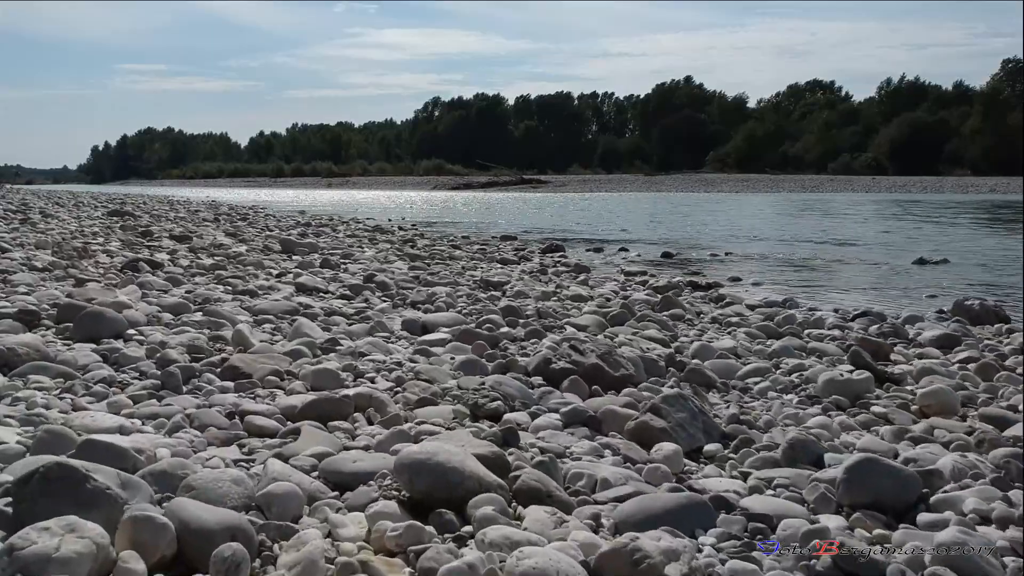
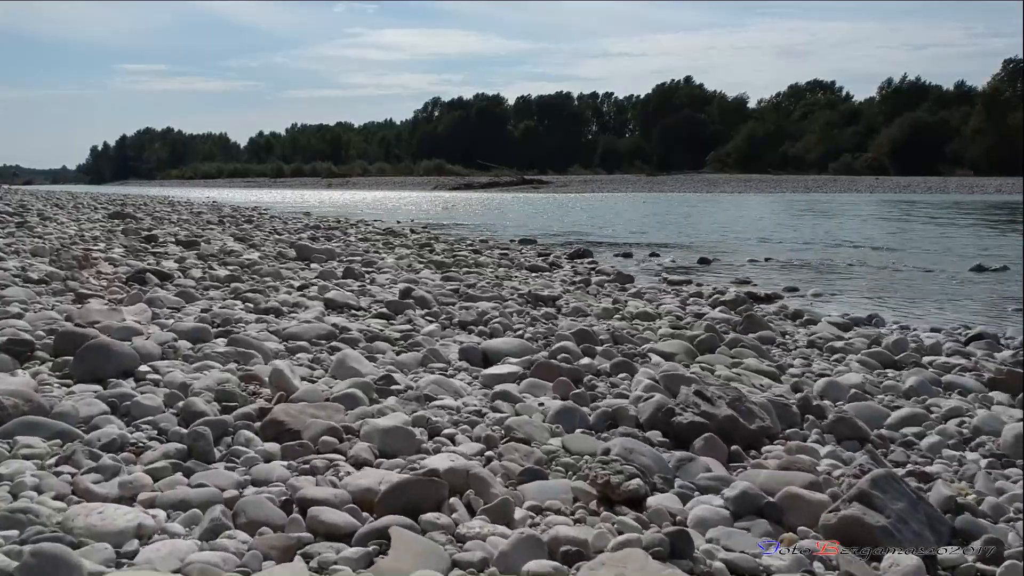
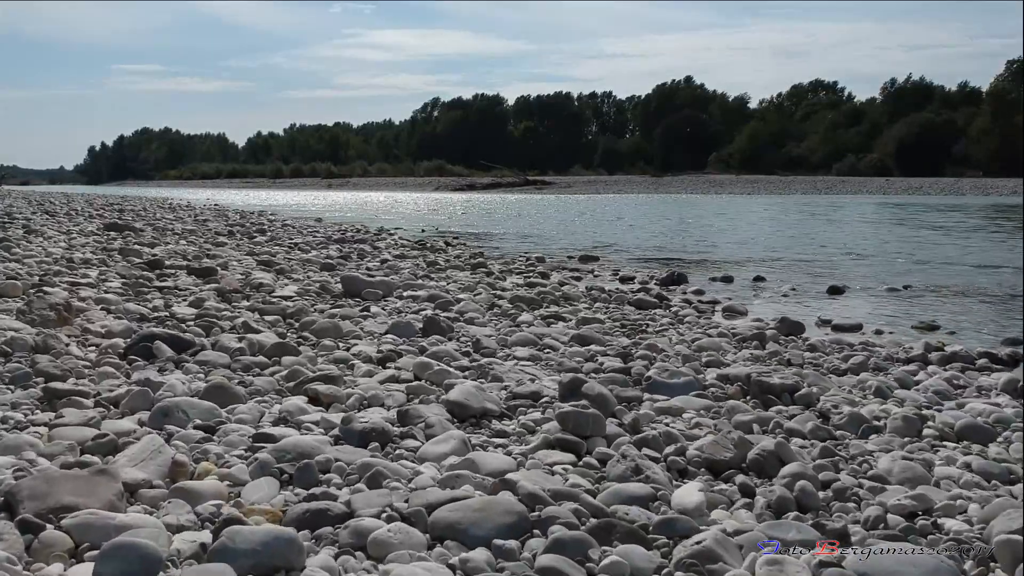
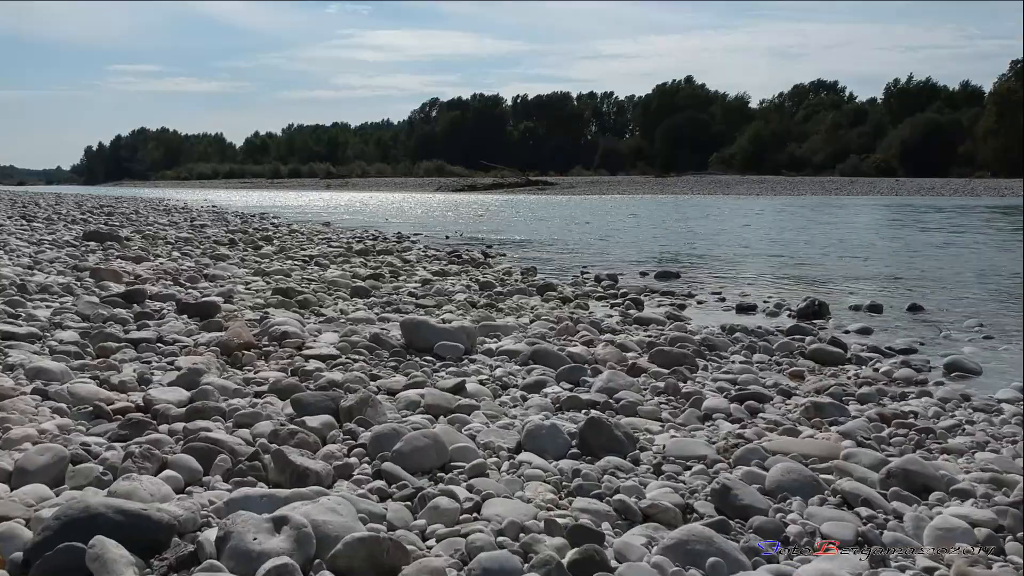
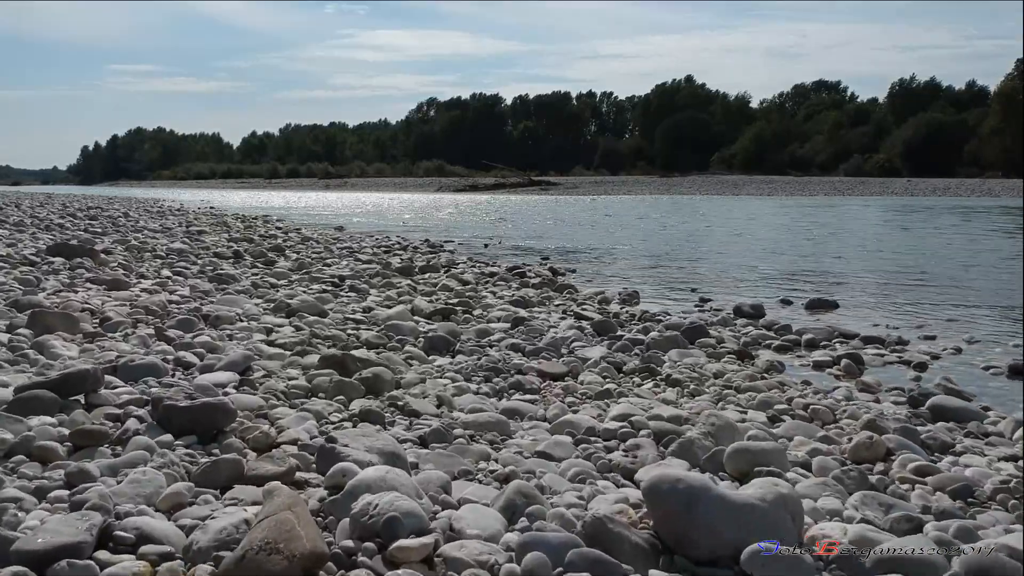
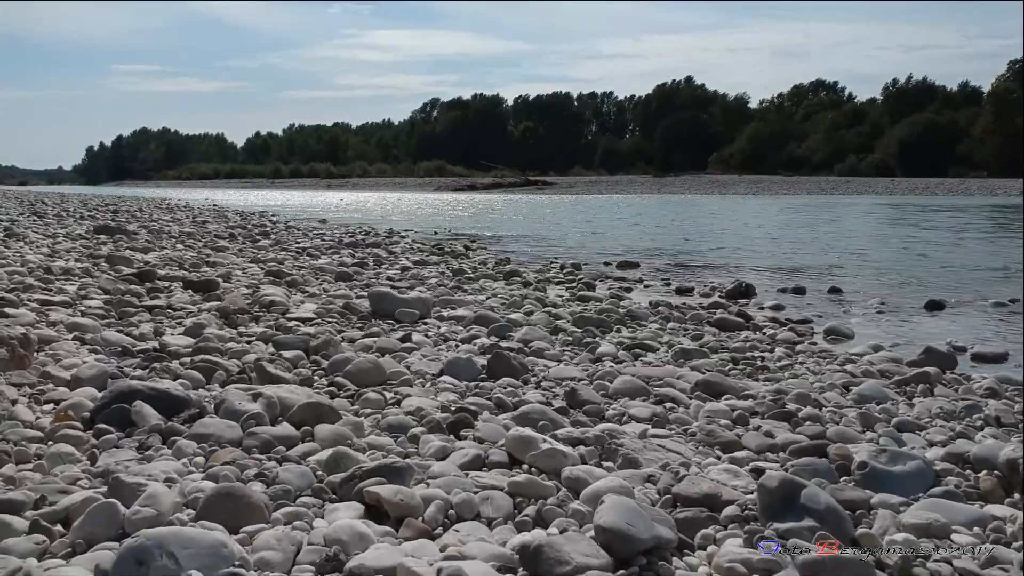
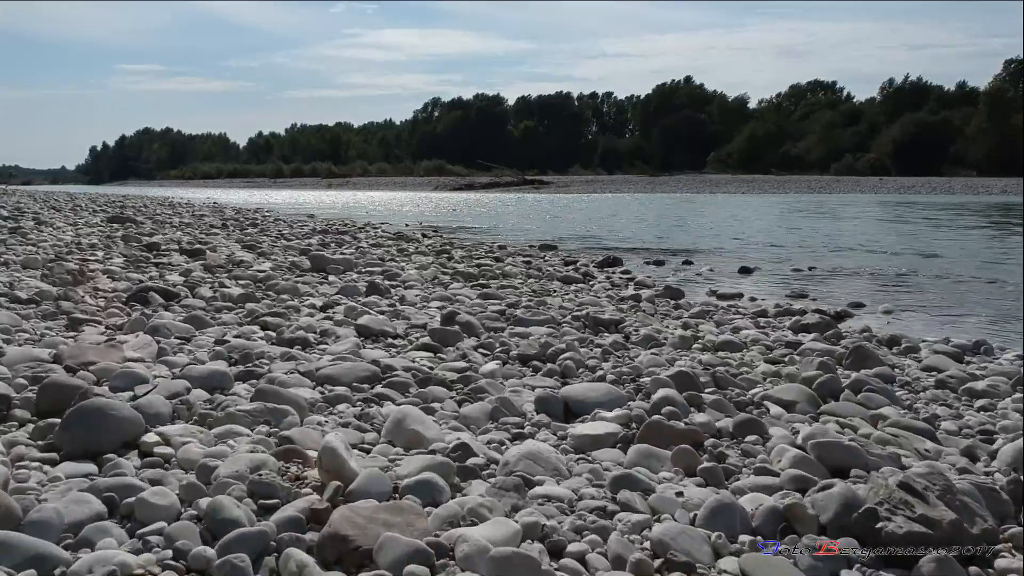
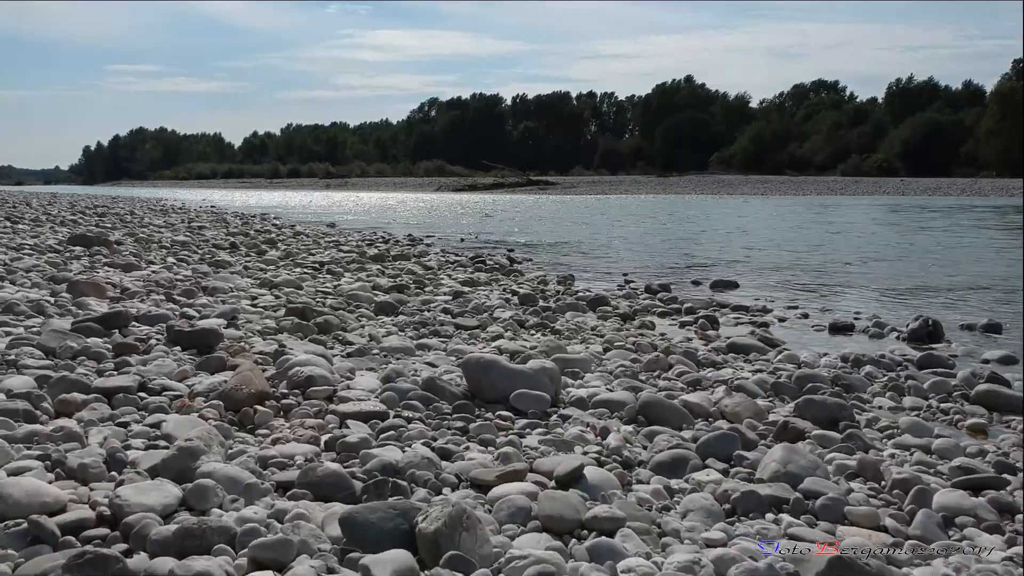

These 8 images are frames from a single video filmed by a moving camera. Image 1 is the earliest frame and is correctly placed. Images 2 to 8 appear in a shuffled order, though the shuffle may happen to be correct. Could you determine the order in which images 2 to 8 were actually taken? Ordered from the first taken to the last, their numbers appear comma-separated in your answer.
2, 7, 3, 6, 4, 8, 5
